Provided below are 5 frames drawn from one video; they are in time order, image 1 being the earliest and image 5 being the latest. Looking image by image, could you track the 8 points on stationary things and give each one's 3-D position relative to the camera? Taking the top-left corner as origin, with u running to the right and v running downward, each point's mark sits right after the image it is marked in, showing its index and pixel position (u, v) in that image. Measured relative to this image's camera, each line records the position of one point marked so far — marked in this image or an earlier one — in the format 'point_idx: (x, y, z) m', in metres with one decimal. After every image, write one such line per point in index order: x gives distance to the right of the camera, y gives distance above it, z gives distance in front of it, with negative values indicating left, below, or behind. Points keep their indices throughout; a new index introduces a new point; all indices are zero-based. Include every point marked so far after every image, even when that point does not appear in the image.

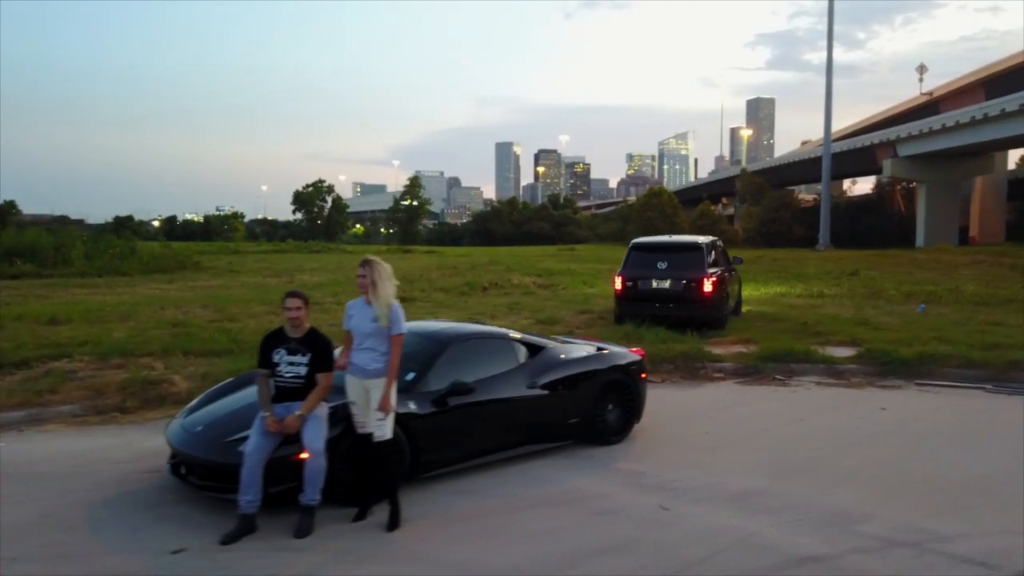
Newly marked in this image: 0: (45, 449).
0: (-4.4, -1.5, +7.9) m
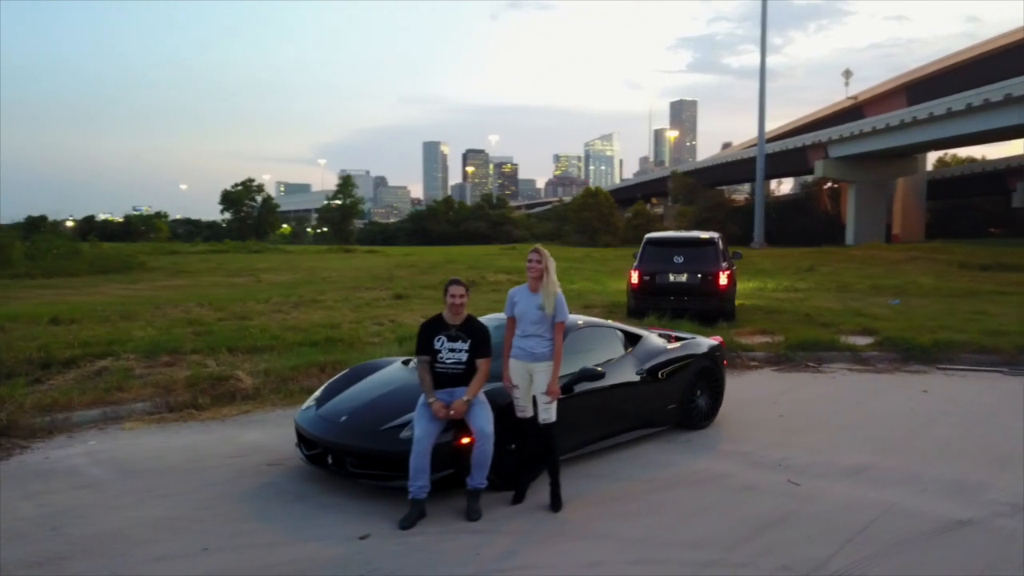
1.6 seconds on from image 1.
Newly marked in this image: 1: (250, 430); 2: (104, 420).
0: (-3.4, -1.5, +7.7) m
1: (-2.6, -1.4, +8.4) m
2: (-4.2, -1.4, +8.5) m
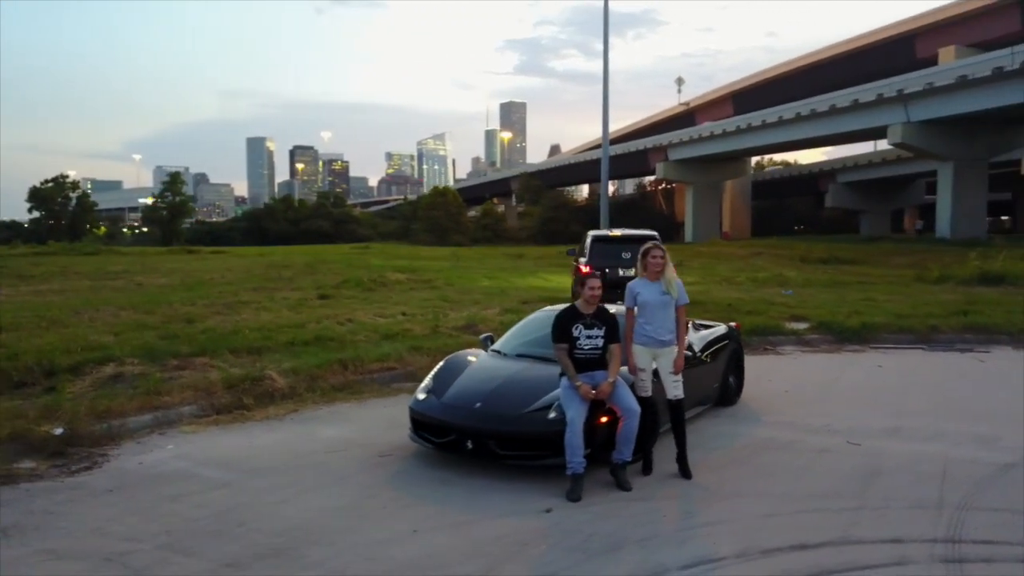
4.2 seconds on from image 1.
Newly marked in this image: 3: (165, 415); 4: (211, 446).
0: (-2.6, -1.5, +7.6) m
1: (-2.0, -1.4, +8.4) m
2: (-3.5, -1.4, +8.2) m
3: (-3.5, -1.3, +8.4) m
4: (-2.8, -1.5, +7.7) m
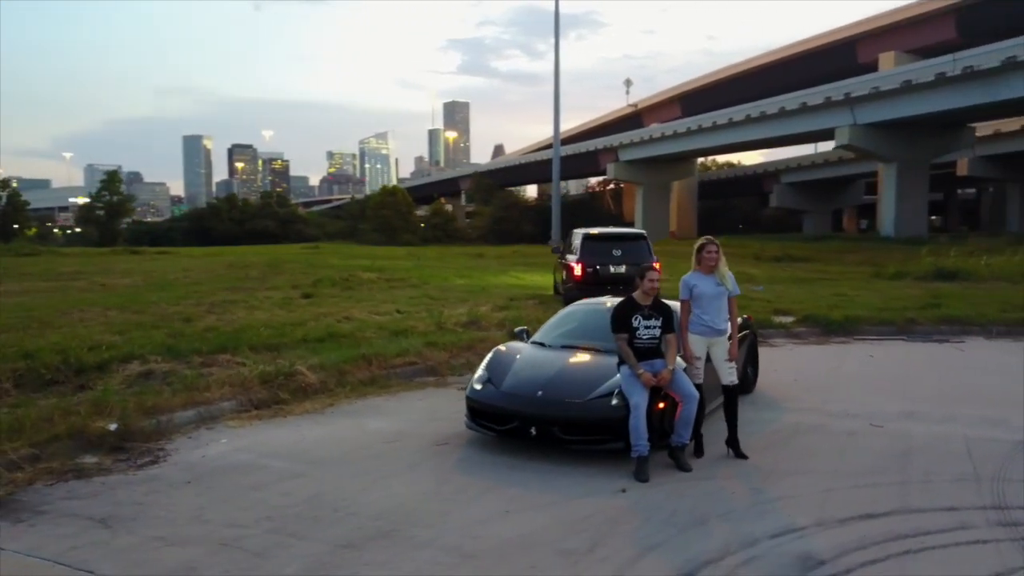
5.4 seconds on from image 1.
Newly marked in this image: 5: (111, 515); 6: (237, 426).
0: (-2.2, -1.4, +7.8) m
1: (-1.6, -1.4, +8.6) m
2: (-3.1, -1.3, +8.3) m
3: (-3.1, -1.3, +8.4) m
4: (-2.4, -1.4, +7.8) m
5: (-2.8, -1.6, +5.7) m
6: (-2.7, -1.4, +8.2) m
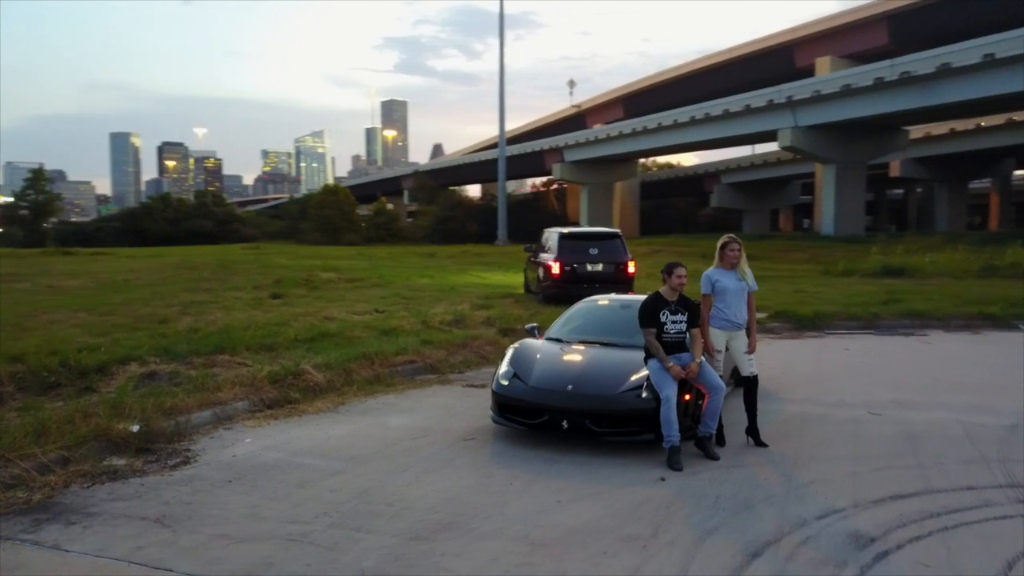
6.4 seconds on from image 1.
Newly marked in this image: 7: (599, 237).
0: (-1.9, -1.4, +7.8) m
1: (-1.4, -1.3, +8.7) m
2: (-2.9, -1.3, +8.2) m
3: (-2.9, -1.2, +8.4) m
4: (-2.1, -1.4, +7.8) m
5: (-2.4, -1.6, +5.7) m
6: (-2.5, -1.4, +8.2) m
7: (+1.8, +1.1, +17.1) m
